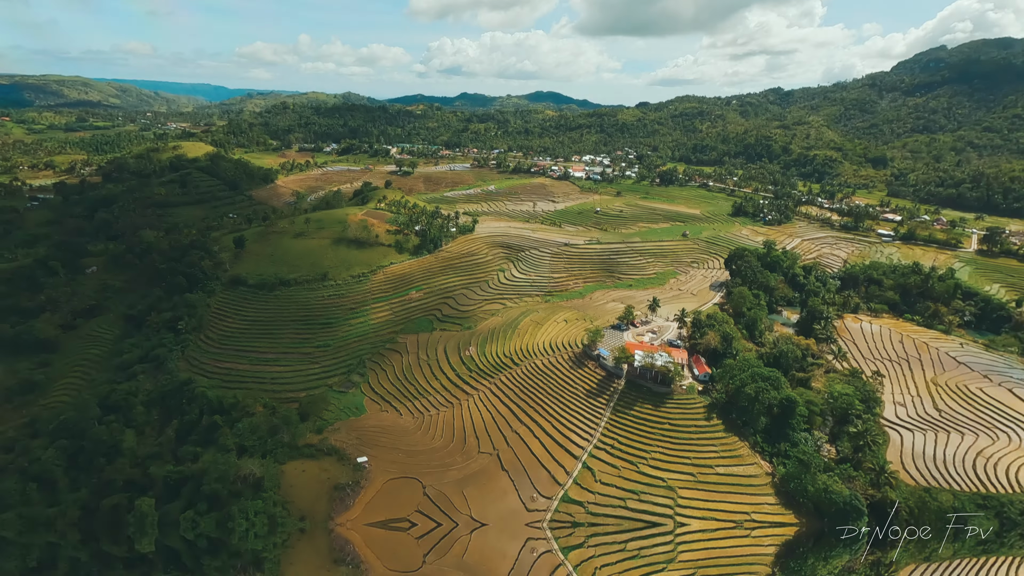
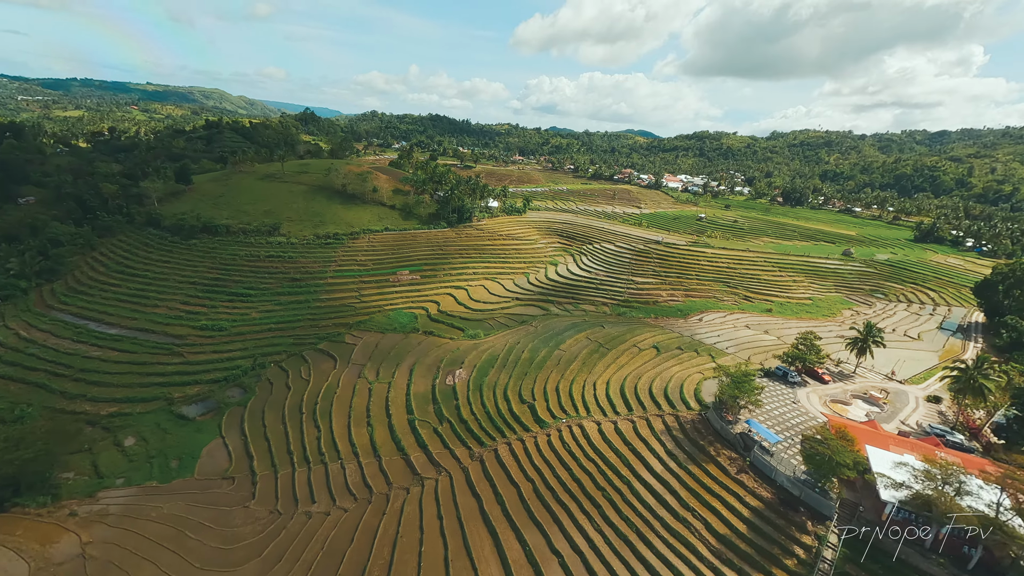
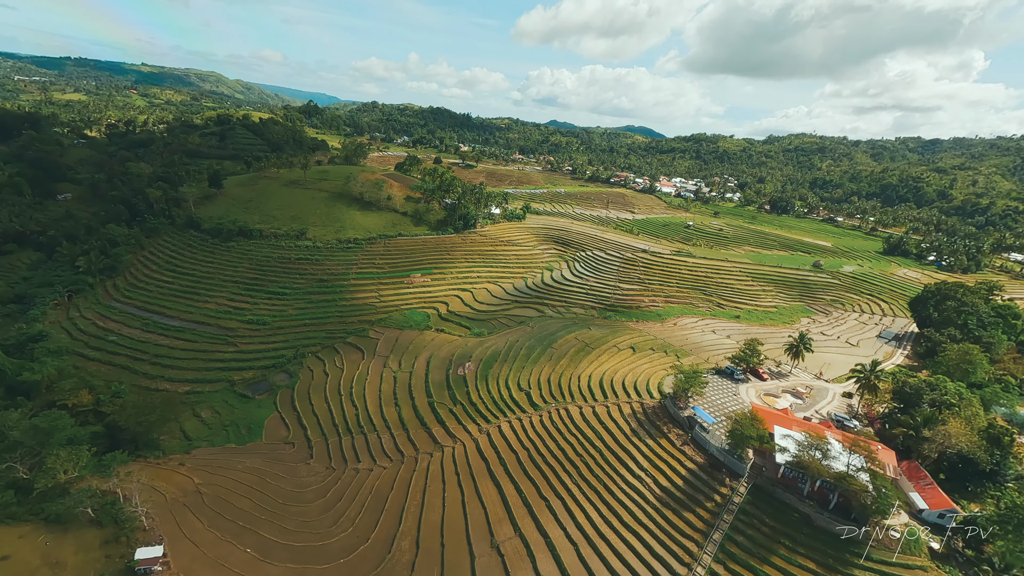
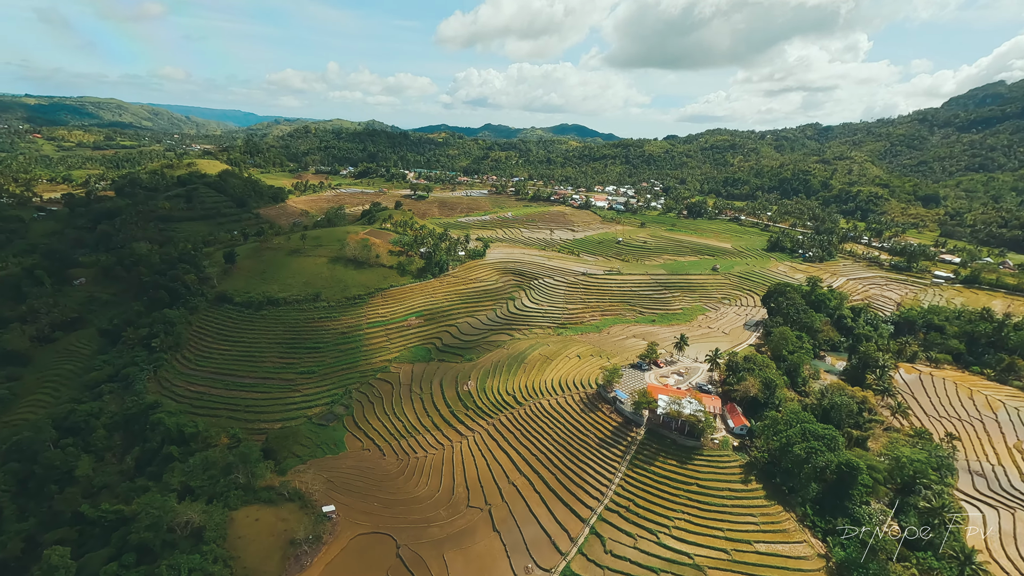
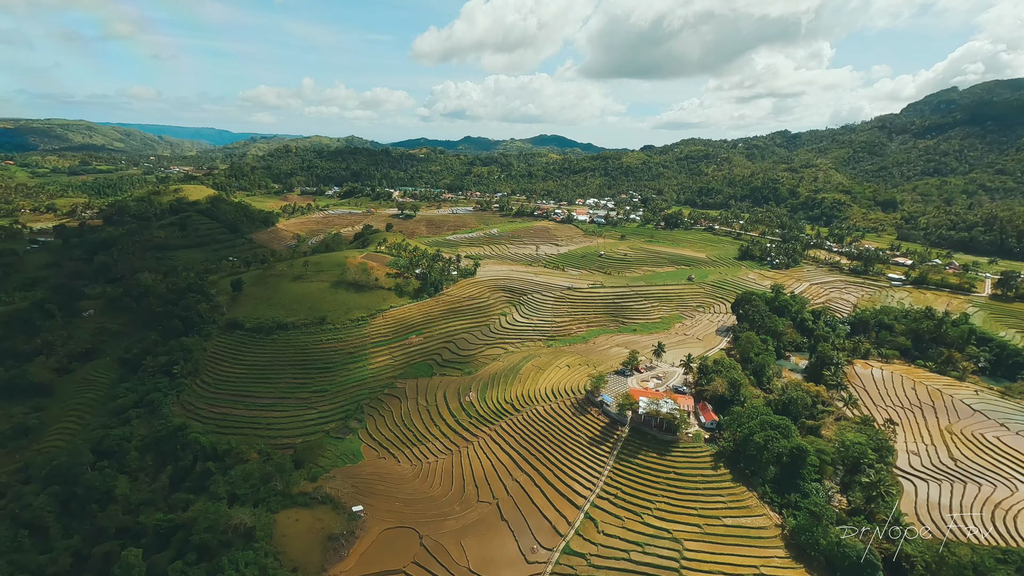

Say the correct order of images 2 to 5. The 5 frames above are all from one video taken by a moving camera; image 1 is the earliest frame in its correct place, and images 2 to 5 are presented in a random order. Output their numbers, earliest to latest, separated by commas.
5, 4, 3, 2
